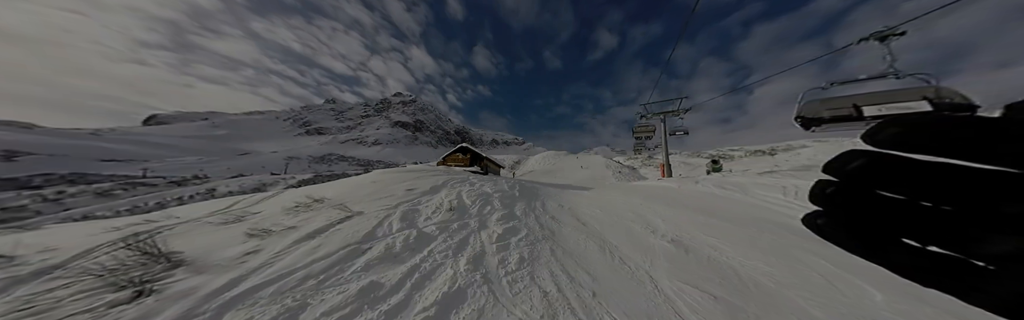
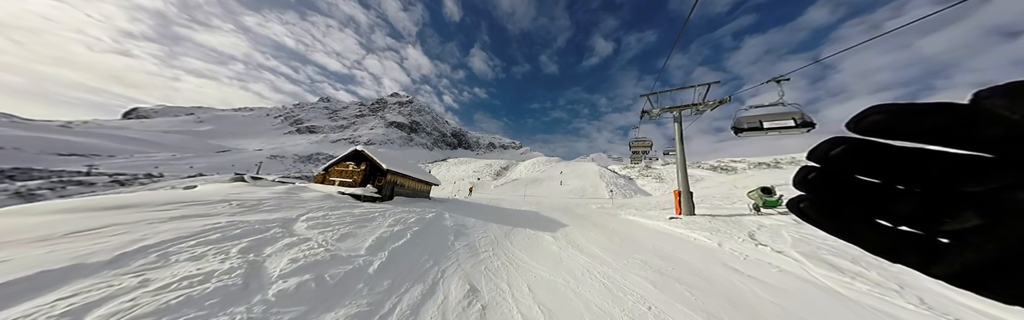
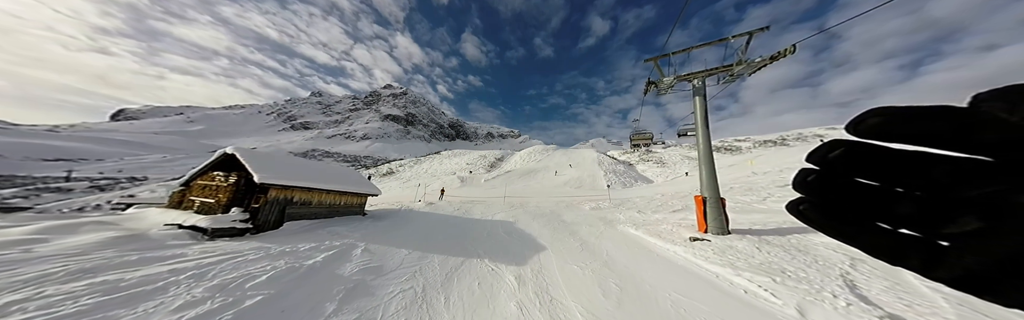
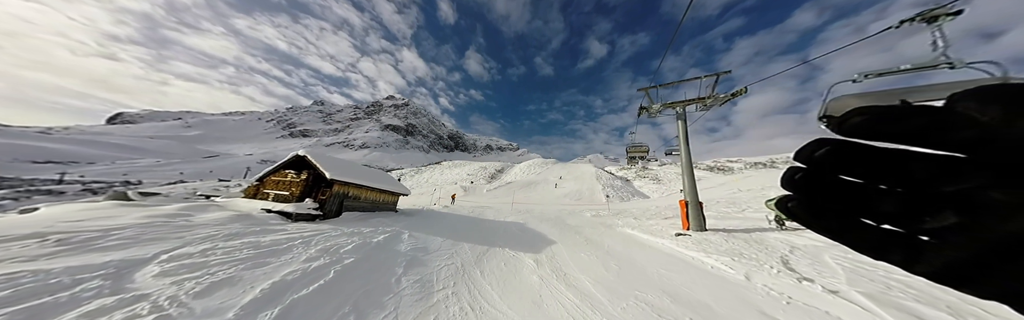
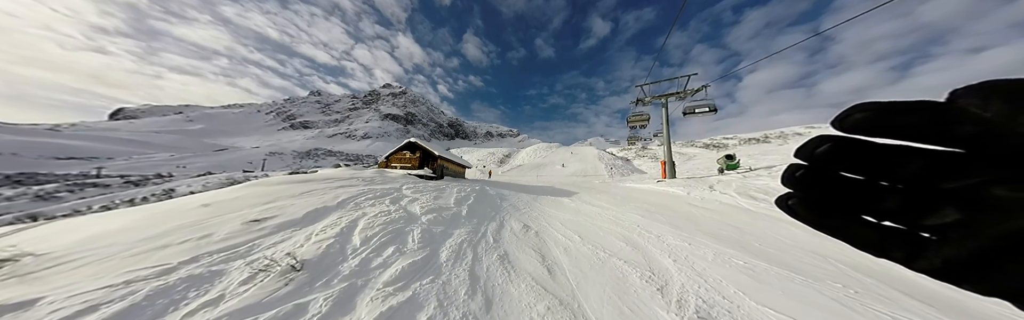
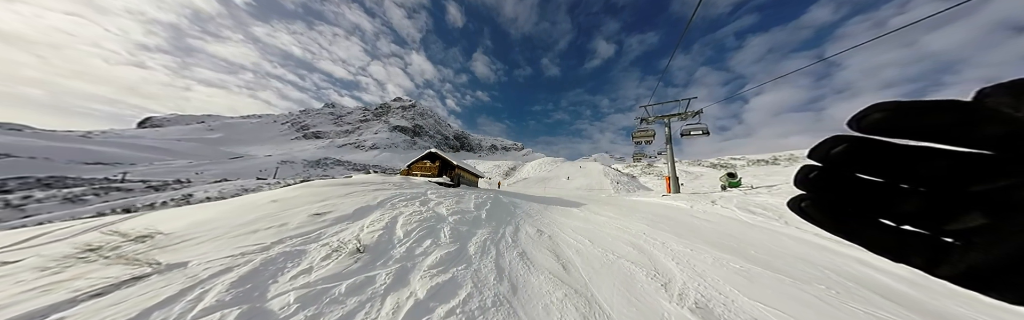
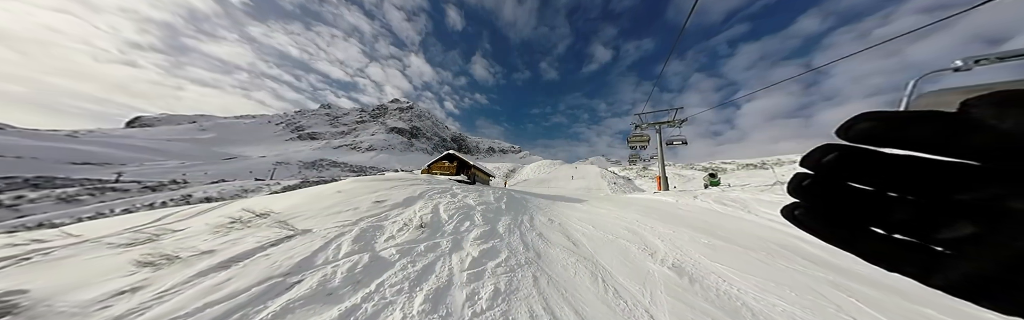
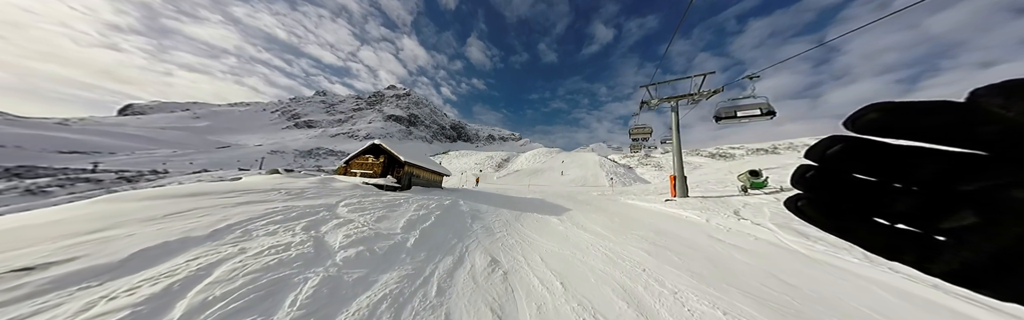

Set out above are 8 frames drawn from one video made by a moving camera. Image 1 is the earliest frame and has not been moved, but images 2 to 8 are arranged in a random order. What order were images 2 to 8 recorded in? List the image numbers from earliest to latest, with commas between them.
7, 6, 5, 8, 2, 4, 3
